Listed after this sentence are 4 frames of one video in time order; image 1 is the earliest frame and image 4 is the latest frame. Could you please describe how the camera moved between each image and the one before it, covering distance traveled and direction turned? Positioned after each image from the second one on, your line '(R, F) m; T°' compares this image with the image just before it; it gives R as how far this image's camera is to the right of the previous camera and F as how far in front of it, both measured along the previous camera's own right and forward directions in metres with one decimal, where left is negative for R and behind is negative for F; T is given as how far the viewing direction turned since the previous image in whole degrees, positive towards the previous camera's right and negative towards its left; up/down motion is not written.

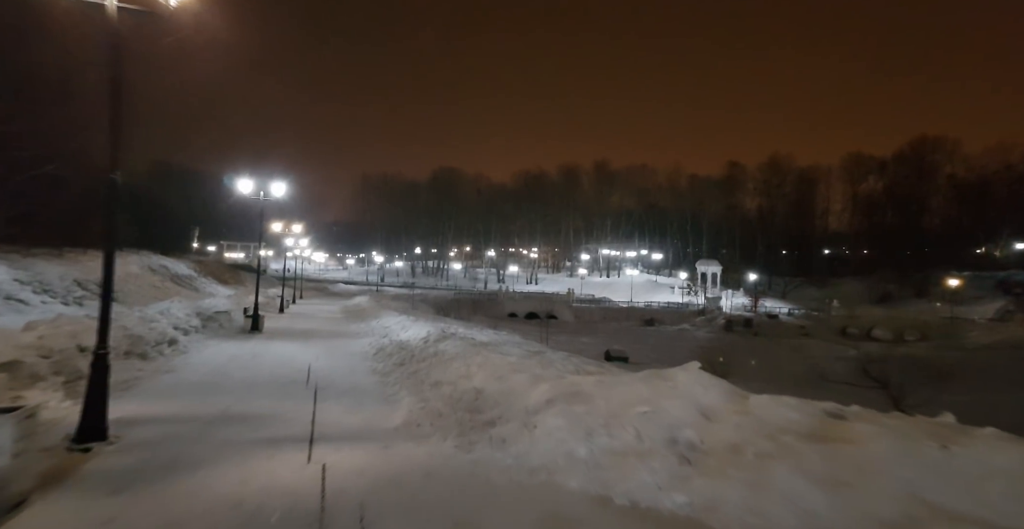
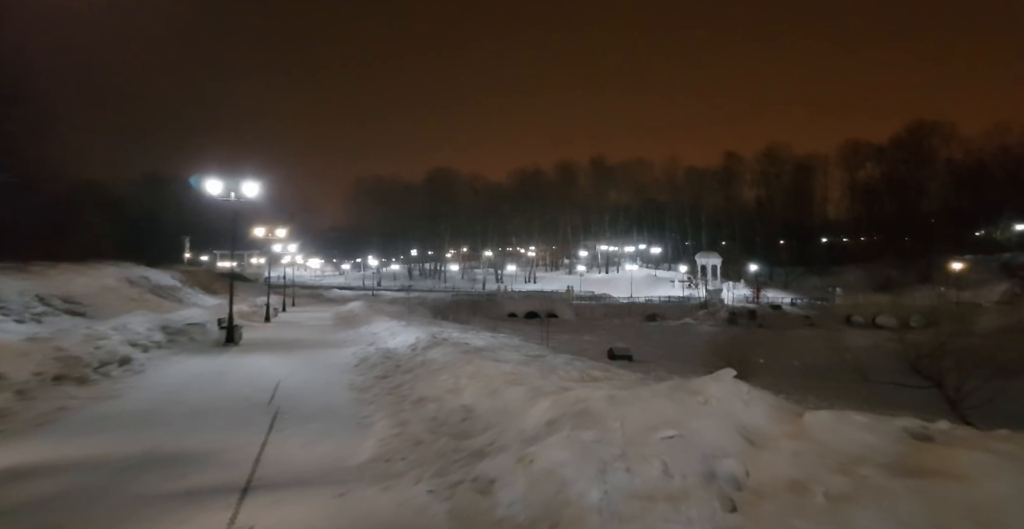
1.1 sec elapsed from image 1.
(+0.1, +1.4) m; 0°
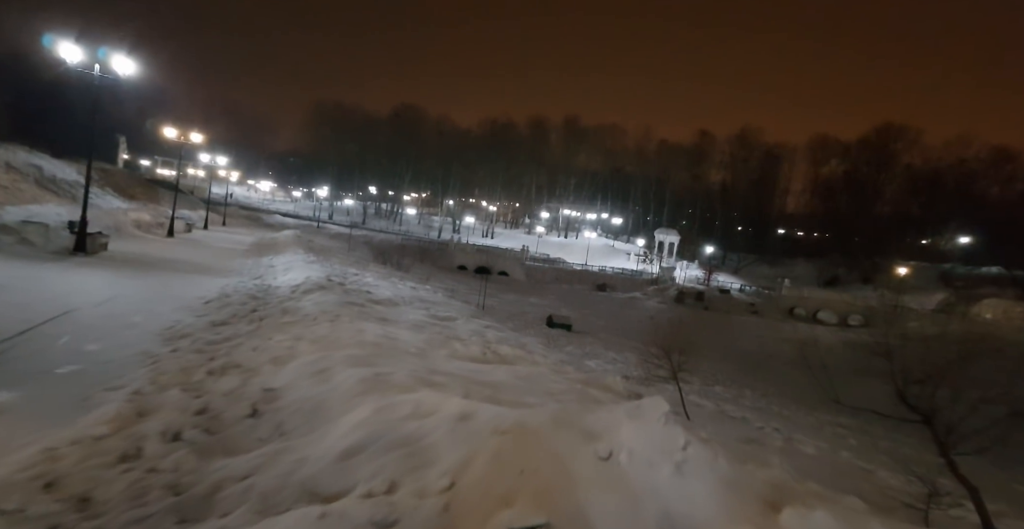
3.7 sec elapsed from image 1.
(+1.1, +2.7) m; +4°
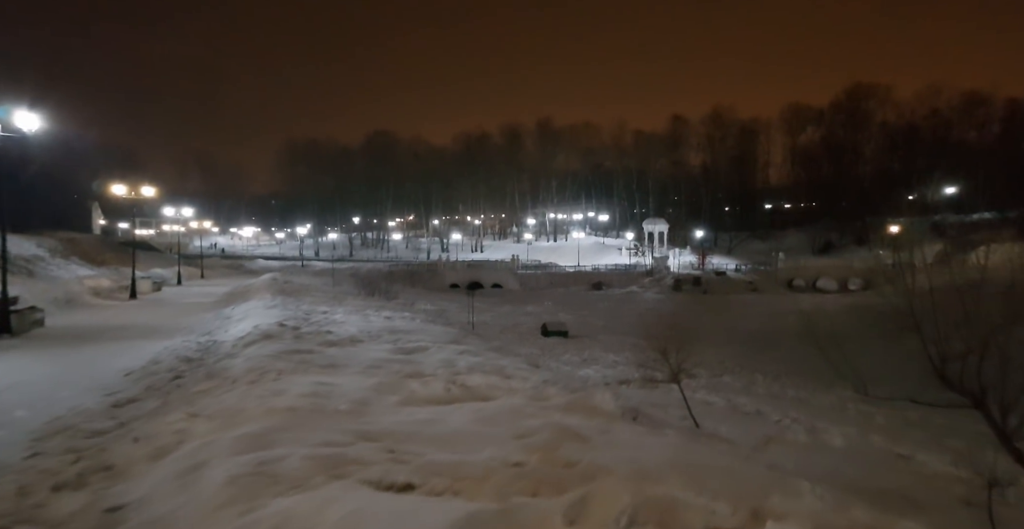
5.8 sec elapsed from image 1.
(+0.6, +1.3) m; +1°
